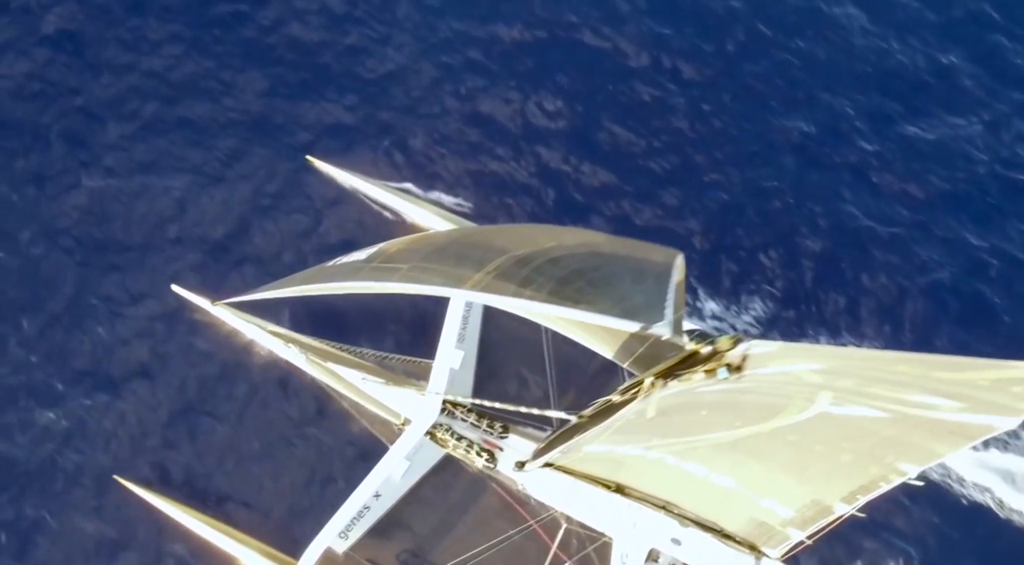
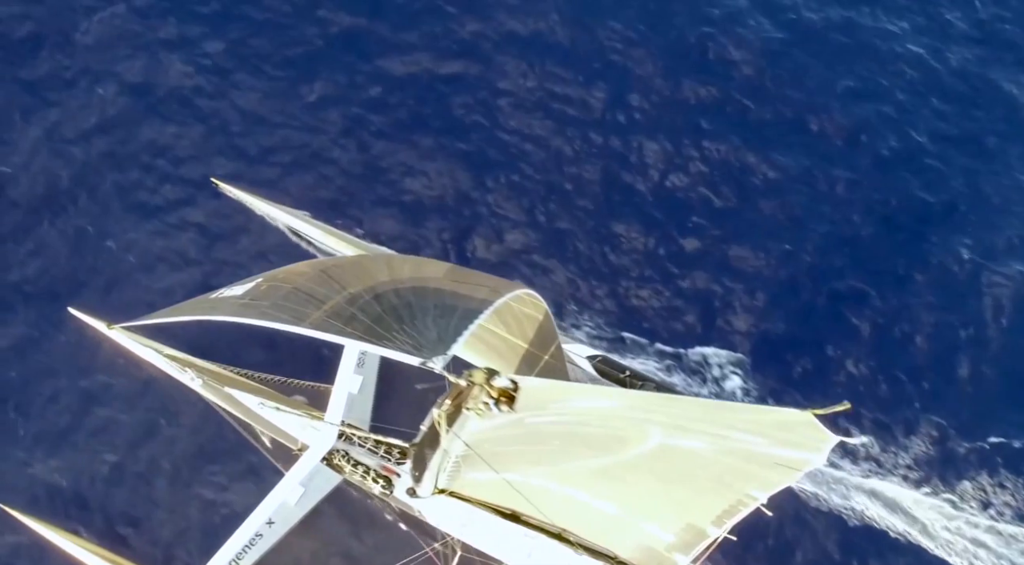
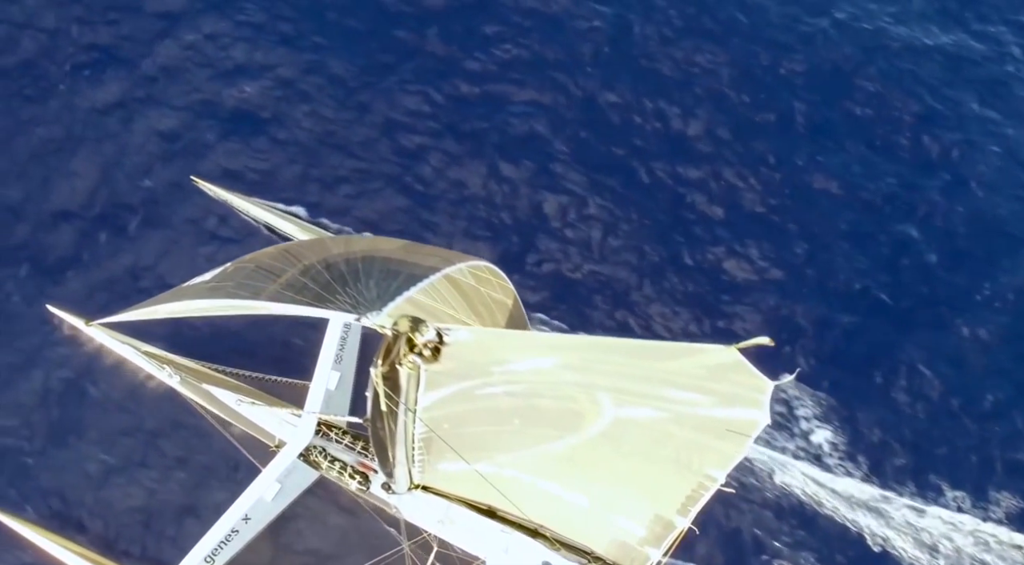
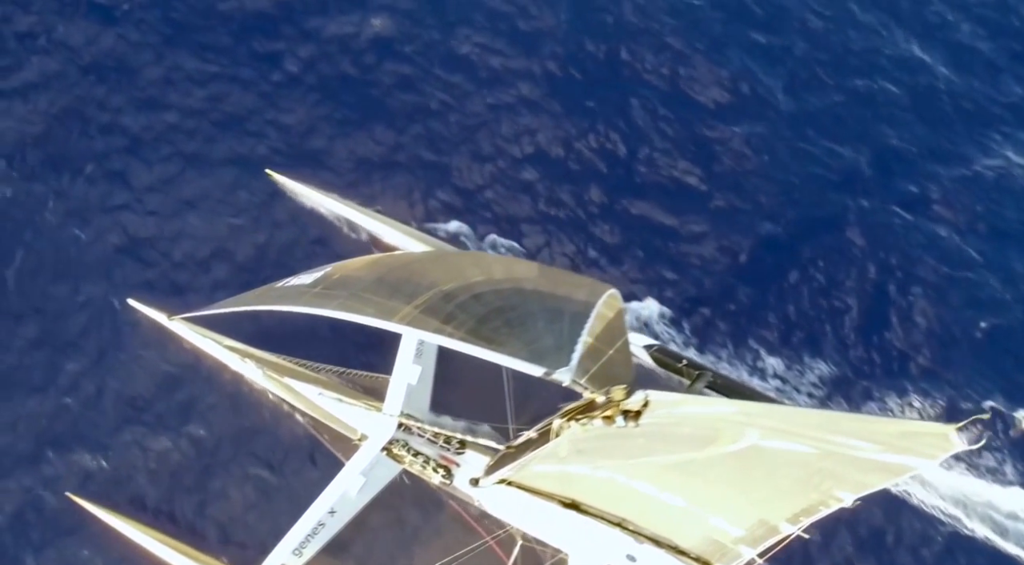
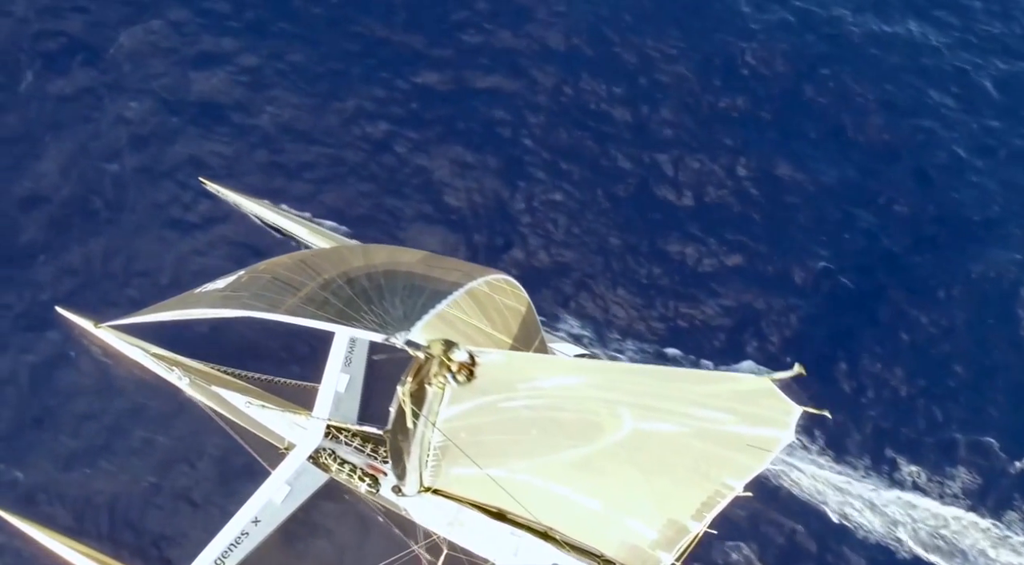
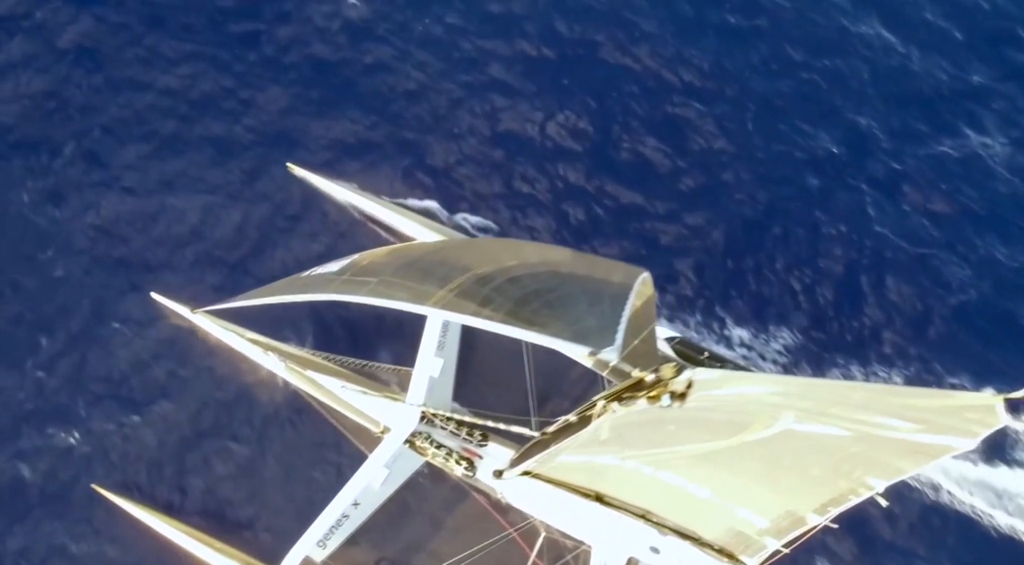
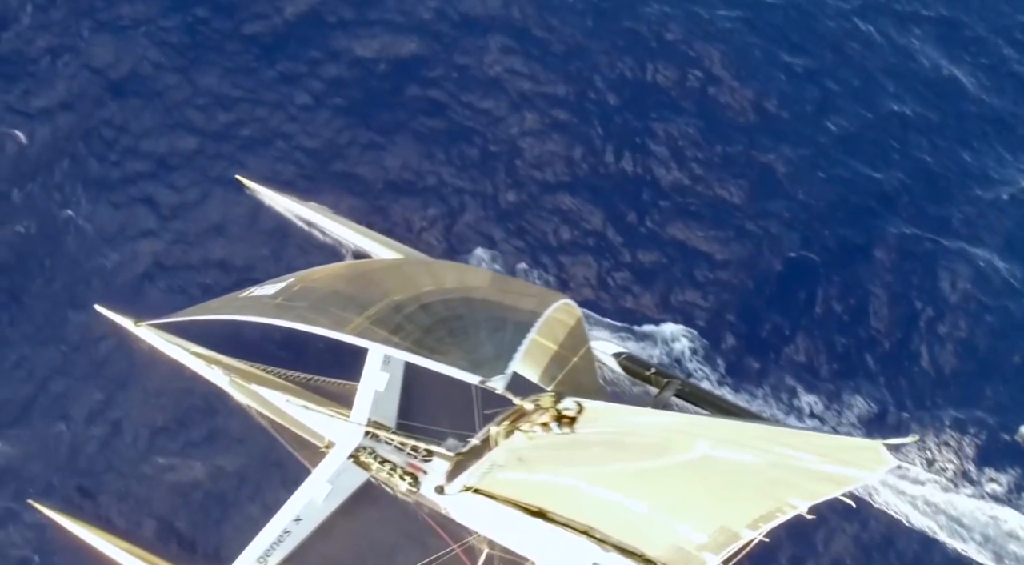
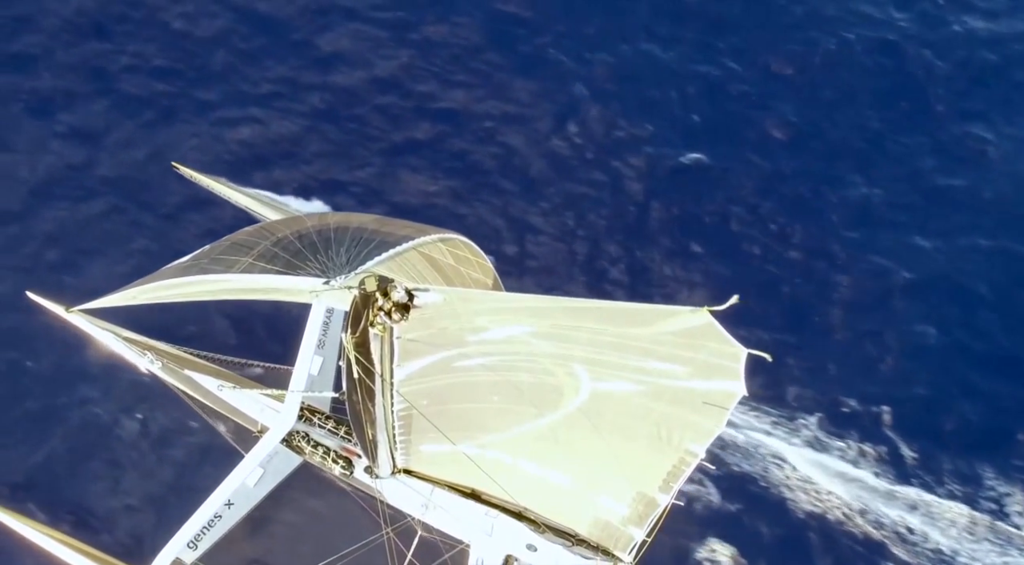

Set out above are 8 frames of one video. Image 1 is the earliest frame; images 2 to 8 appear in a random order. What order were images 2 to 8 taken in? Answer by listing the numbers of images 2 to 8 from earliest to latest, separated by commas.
6, 4, 7, 2, 5, 3, 8
